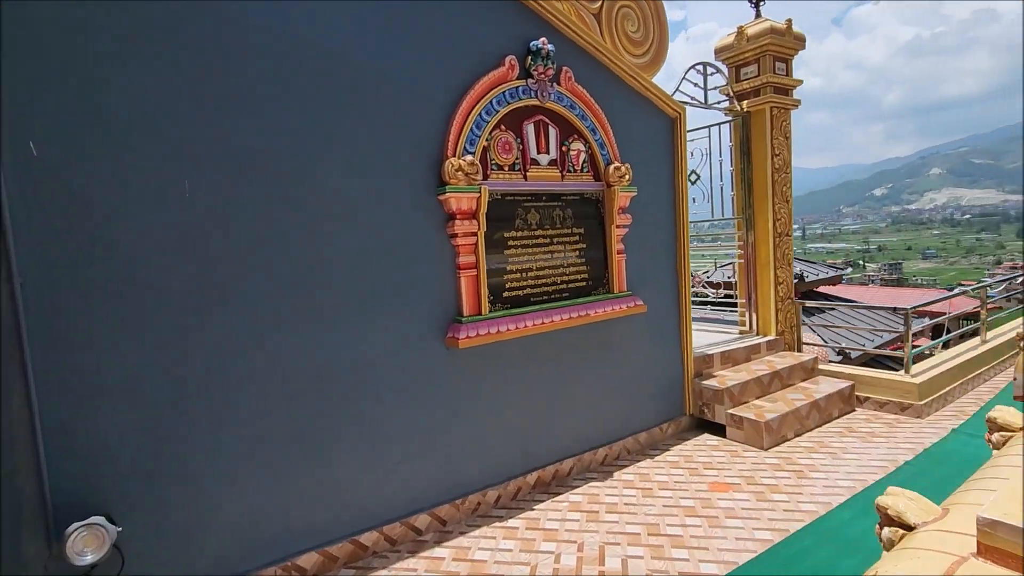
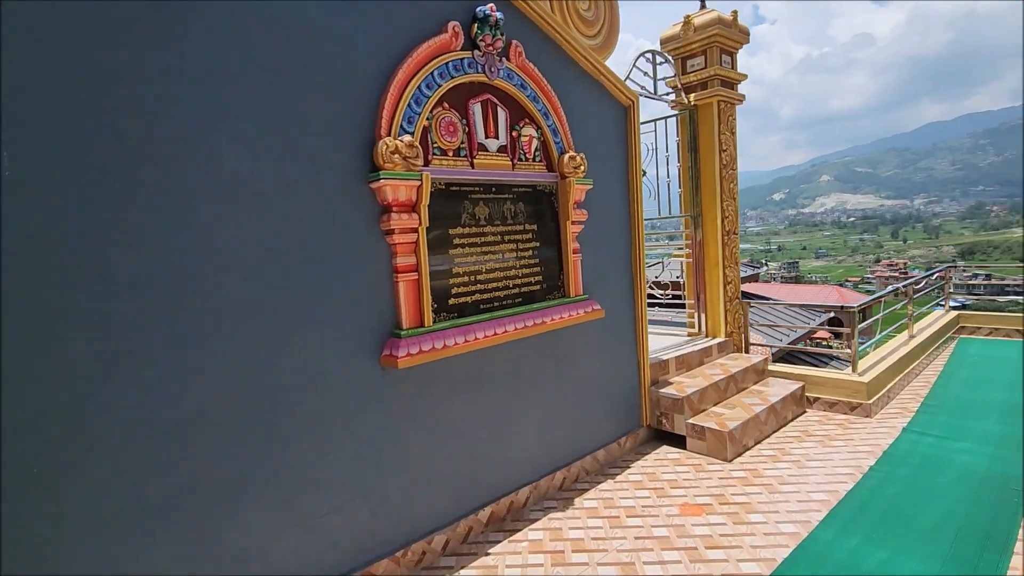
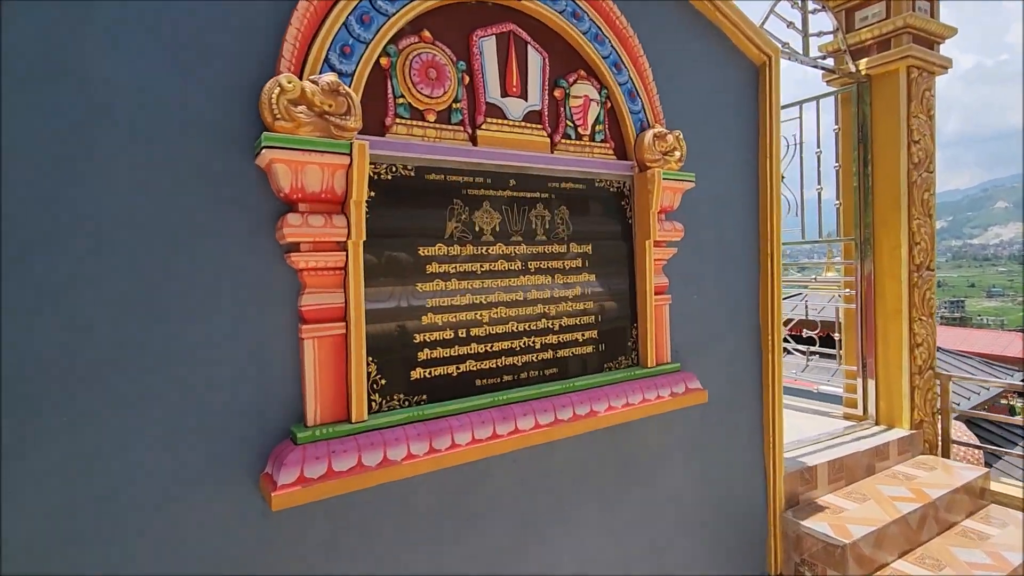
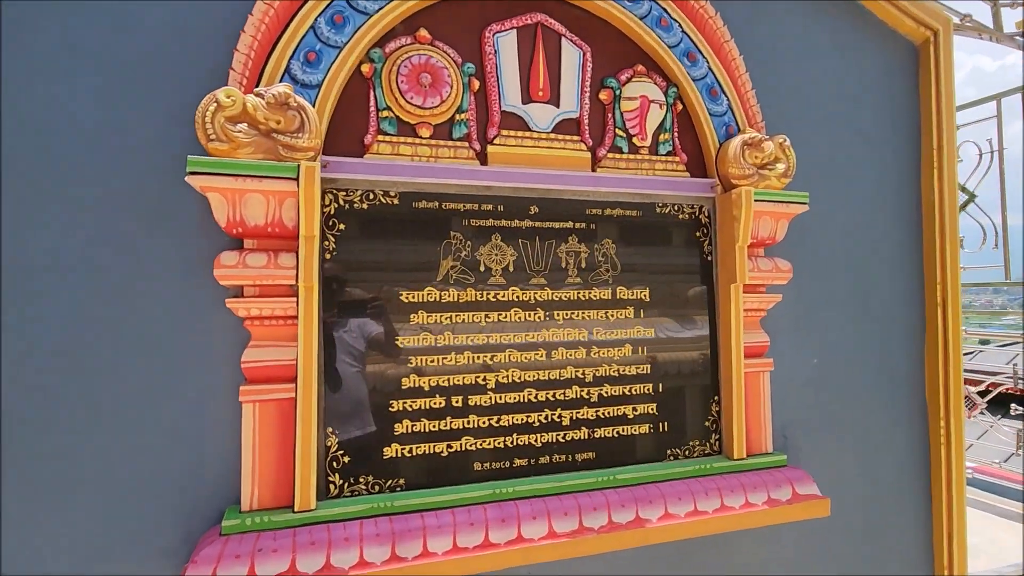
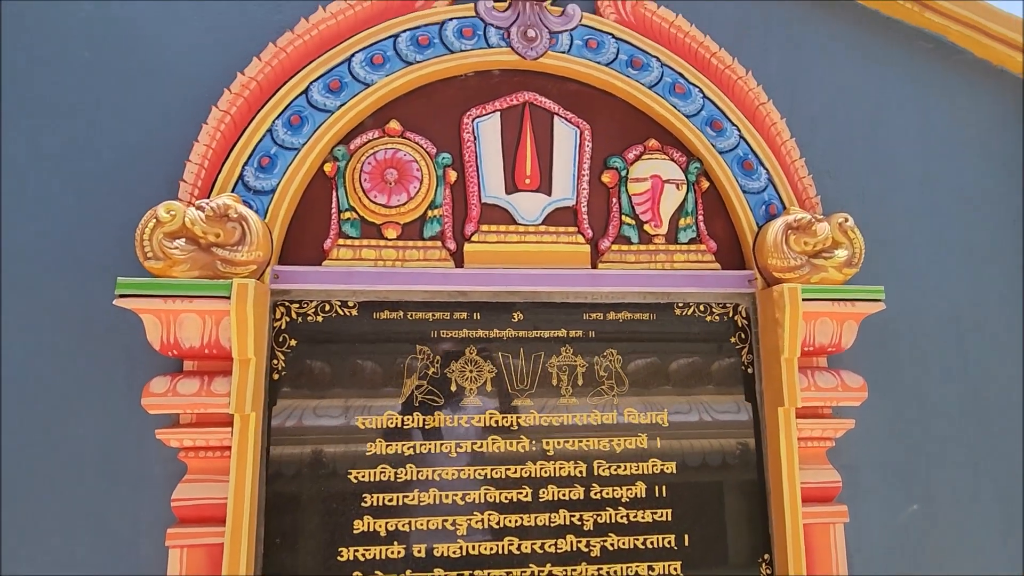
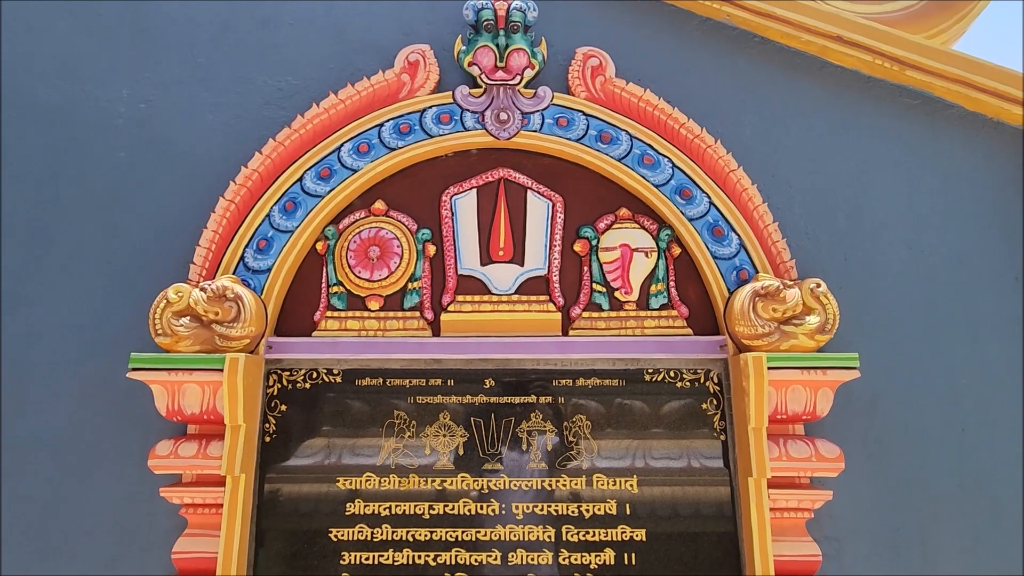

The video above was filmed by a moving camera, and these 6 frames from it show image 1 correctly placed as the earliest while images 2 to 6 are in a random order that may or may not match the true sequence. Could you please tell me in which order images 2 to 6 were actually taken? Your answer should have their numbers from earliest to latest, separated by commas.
2, 3, 4, 5, 6
